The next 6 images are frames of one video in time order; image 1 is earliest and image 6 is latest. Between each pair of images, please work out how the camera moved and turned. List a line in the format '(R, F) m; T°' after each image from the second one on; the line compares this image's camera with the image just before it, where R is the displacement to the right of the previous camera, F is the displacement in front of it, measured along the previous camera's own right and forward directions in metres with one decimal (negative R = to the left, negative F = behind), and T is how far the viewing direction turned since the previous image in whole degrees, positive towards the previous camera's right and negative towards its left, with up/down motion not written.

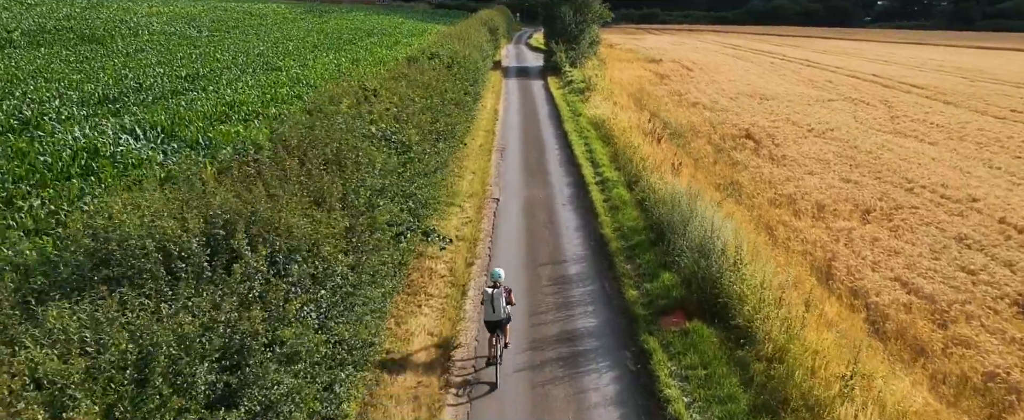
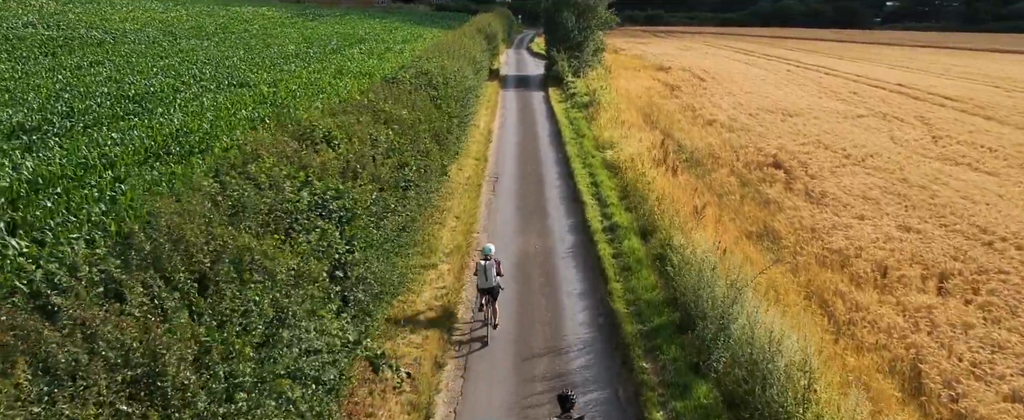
(+0.3, +4.4) m; 0°
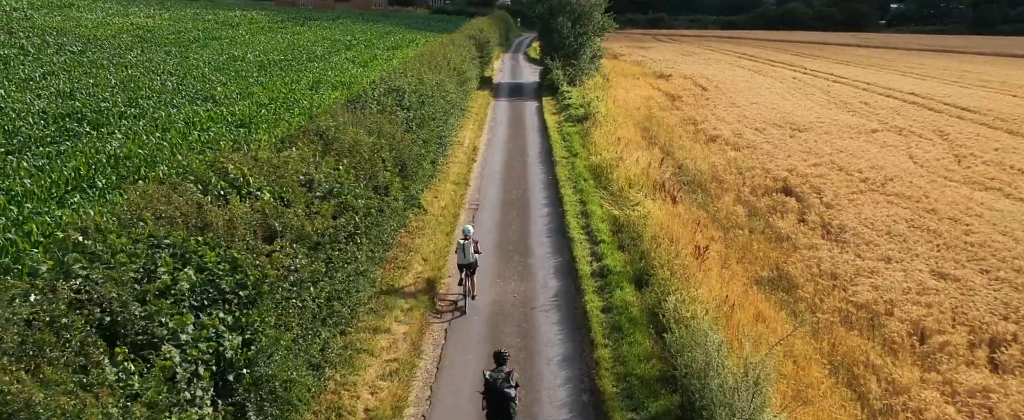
(+0.6, +2.9) m; 0°
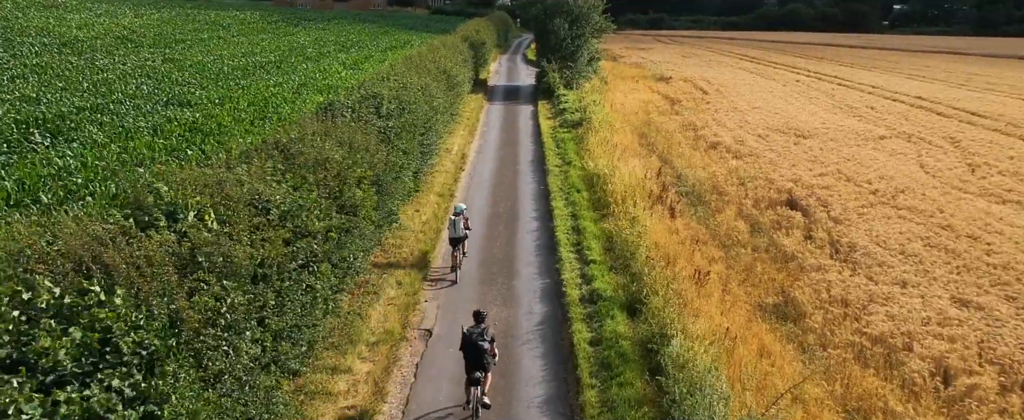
(+0.4, +1.6) m; 0°
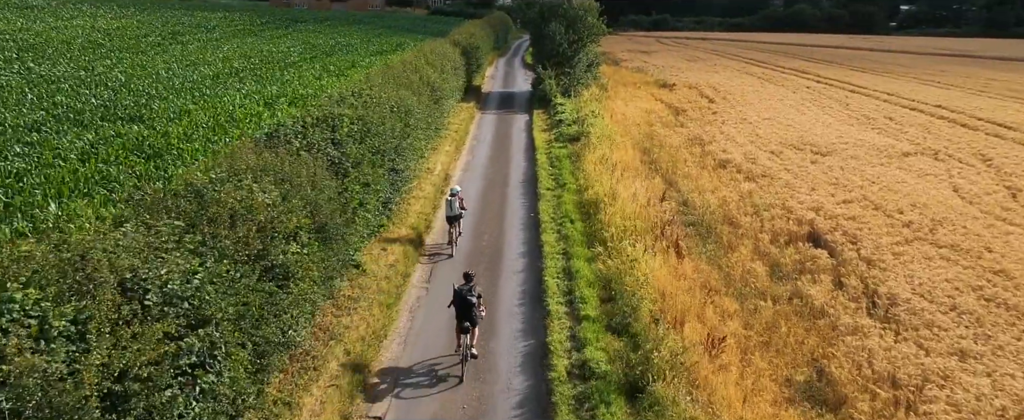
(+0.5, +3.2) m; 0°
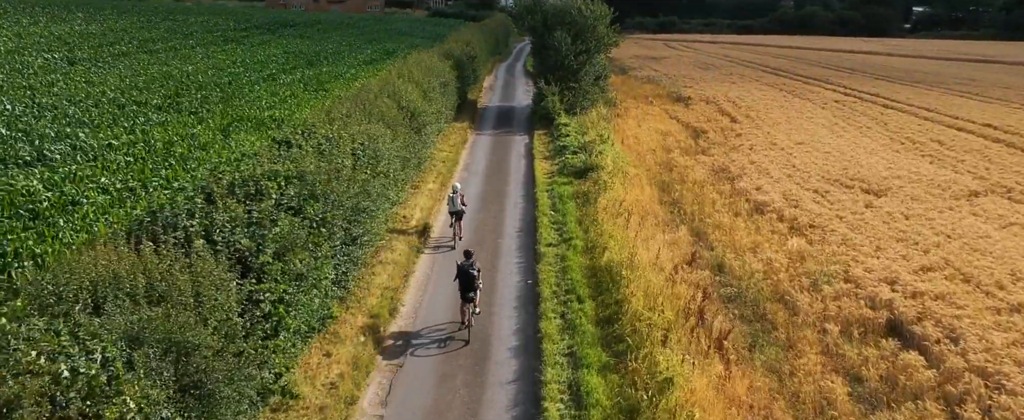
(+0.3, +5.4) m; 0°
